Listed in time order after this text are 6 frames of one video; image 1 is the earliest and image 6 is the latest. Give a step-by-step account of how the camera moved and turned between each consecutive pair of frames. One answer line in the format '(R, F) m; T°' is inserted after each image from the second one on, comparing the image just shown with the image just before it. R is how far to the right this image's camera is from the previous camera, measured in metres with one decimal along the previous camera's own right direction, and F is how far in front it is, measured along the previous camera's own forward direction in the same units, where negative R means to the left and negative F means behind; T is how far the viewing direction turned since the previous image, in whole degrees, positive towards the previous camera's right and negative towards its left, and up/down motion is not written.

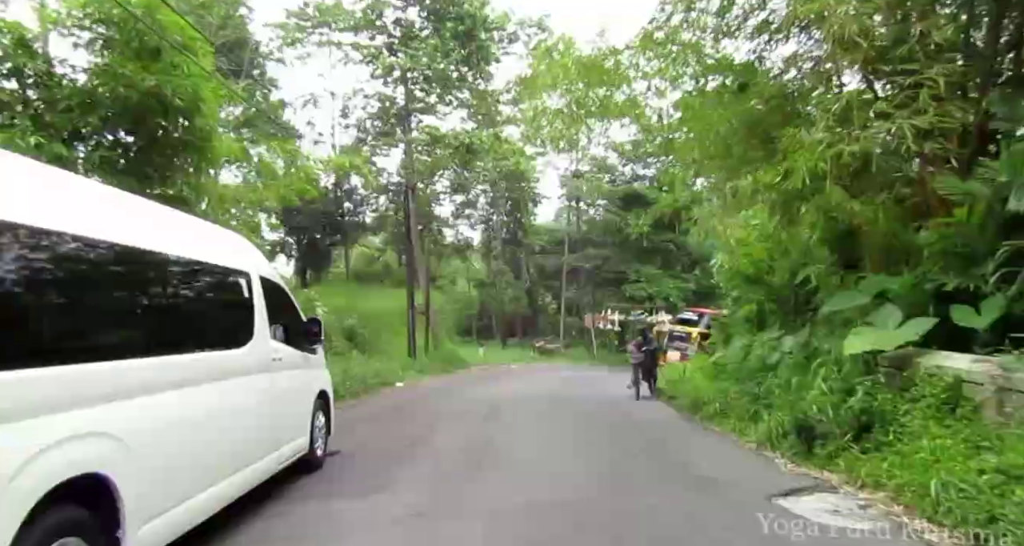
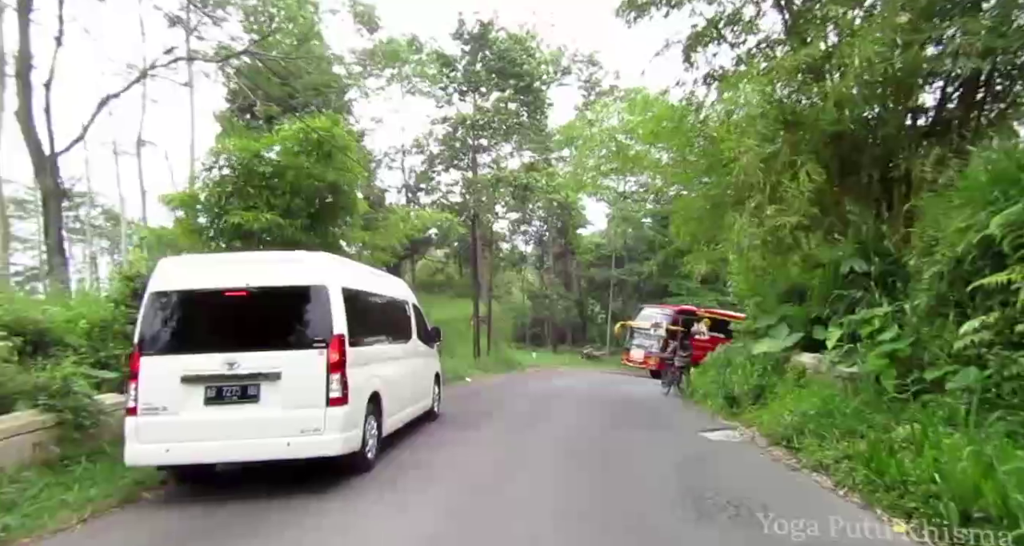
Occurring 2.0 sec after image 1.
(+0.1, -4.2) m; -5°
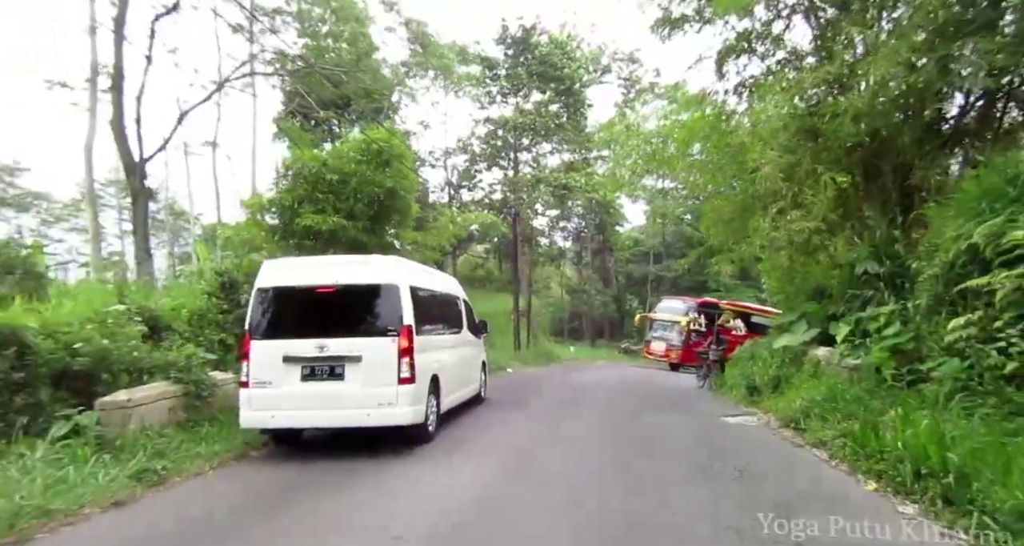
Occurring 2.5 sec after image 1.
(0.0, -1.1) m; -3°
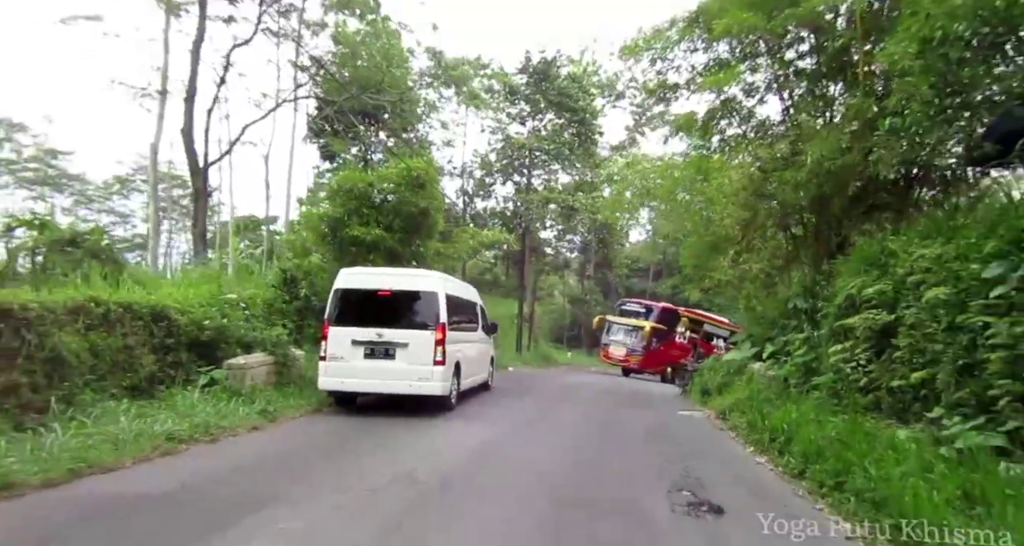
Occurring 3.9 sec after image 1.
(-0.1, -2.8) m; 0°
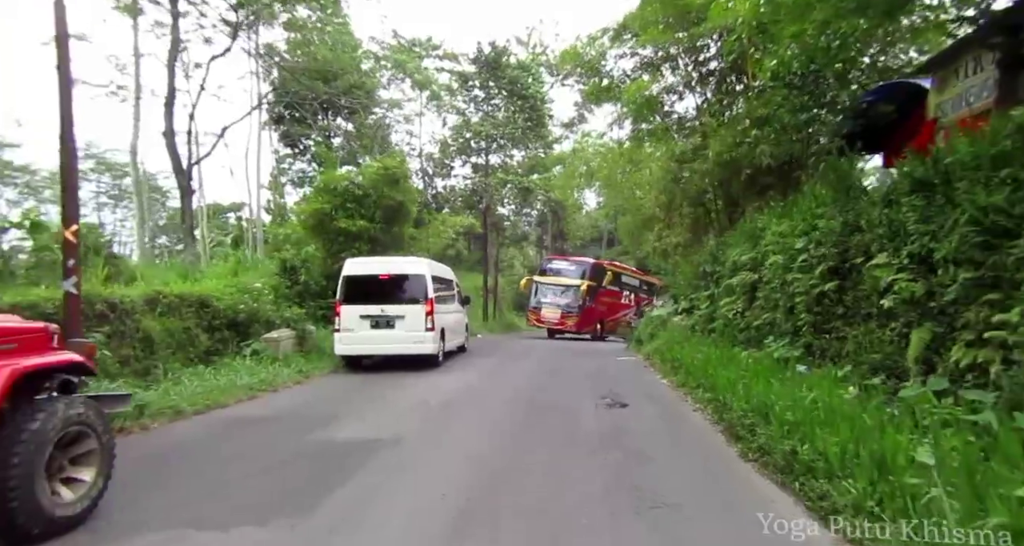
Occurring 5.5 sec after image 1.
(-0.2, -3.0) m; +4°
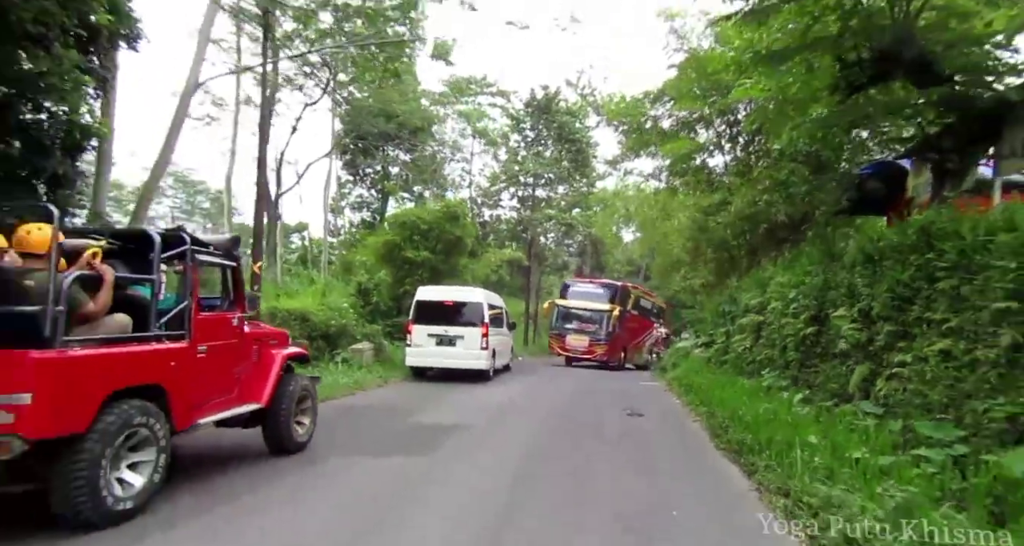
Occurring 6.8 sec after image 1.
(-0.2, -2.6) m; -3°
